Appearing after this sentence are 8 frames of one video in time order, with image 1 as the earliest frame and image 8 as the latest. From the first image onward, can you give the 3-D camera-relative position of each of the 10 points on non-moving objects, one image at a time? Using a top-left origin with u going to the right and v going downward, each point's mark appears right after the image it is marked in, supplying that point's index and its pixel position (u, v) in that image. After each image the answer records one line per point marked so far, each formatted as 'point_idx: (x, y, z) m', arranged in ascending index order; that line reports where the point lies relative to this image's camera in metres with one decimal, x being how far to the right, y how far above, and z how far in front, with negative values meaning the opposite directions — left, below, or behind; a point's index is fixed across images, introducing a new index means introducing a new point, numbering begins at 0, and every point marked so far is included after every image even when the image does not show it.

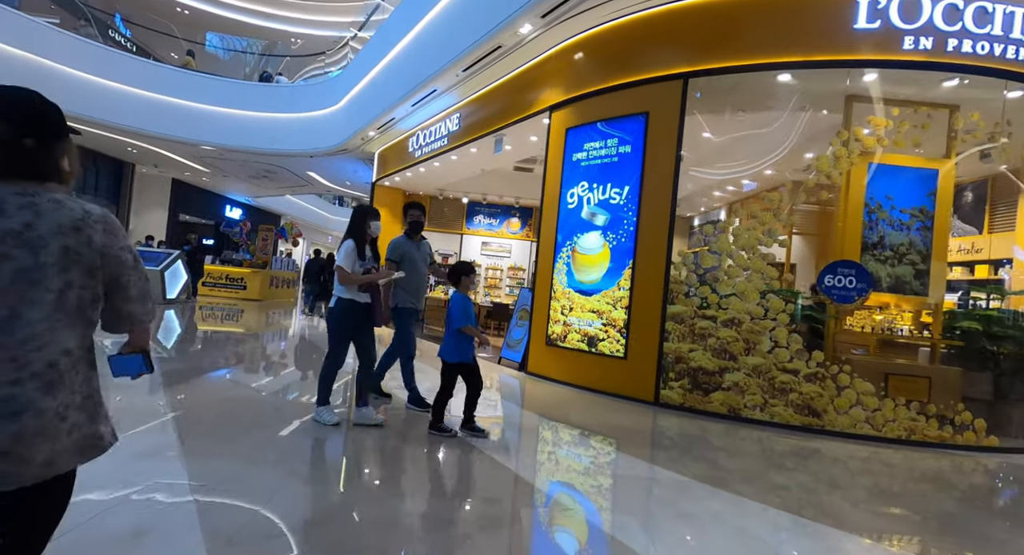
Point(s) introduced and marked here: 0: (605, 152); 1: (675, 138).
0: (+0.9, +1.2, +5.9) m
1: (+1.5, +1.3, +5.4) m
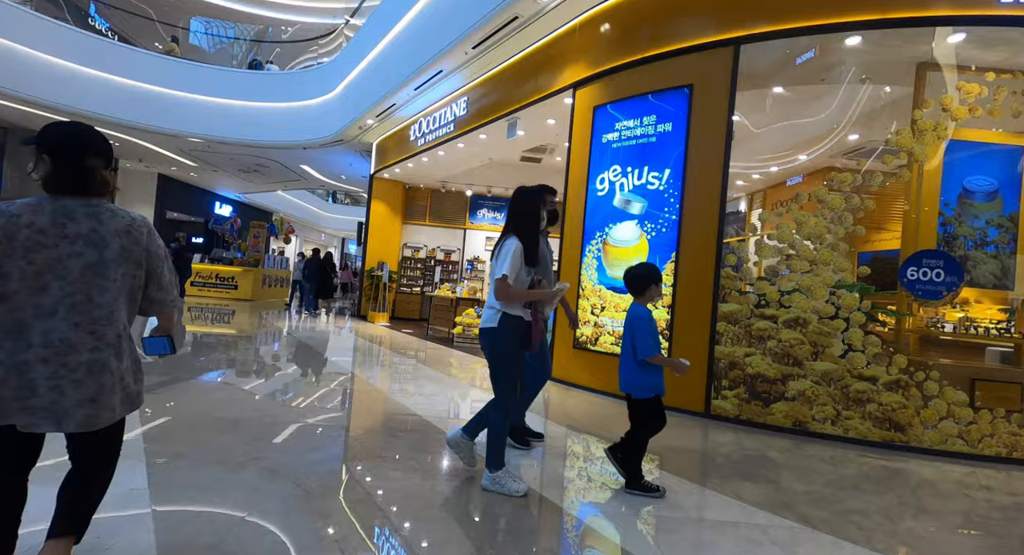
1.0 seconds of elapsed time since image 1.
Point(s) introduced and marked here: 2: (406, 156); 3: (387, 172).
0: (+1.1, +1.3, +5.2) m
1: (+1.7, +1.3, +4.7) m
2: (-1.6, +1.9, +9.2) m
3: (-2.1, +1.8, +10.2) m
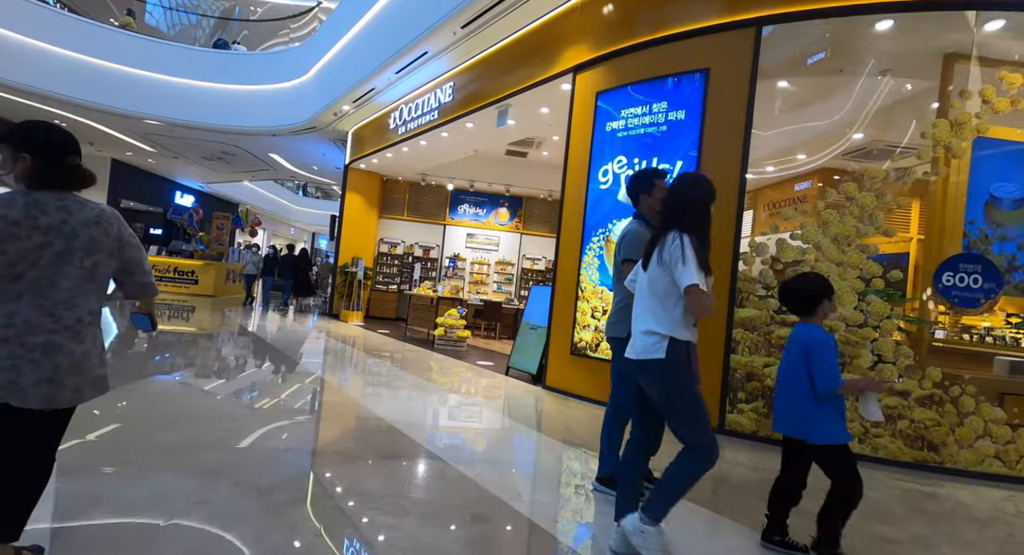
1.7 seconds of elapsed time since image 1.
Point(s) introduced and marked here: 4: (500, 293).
0: (+1.1, +1.2, +4.7) m
1: (+1.7, +1.3, +4.3) m
2: (-1.8, +1.9, +8.7) m
3: (-2.4, +1.8, +9.6) m
4: (-0.1, -0.3, +10.8) m
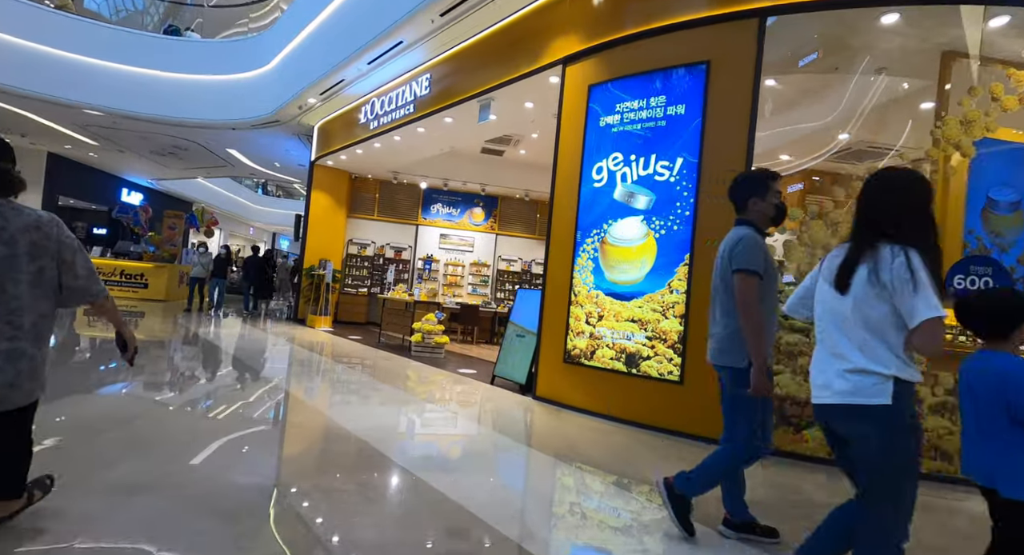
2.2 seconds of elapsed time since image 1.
0: (+1.0, +1.2, +4.5) m
1: (+1.6, +1.3, +4.1) m
2: (-2.2, +1.9, +8.2) m
3: (-2.8, +1.8, +9.1) m
4: (-0.6, -0.3, +10.4) m
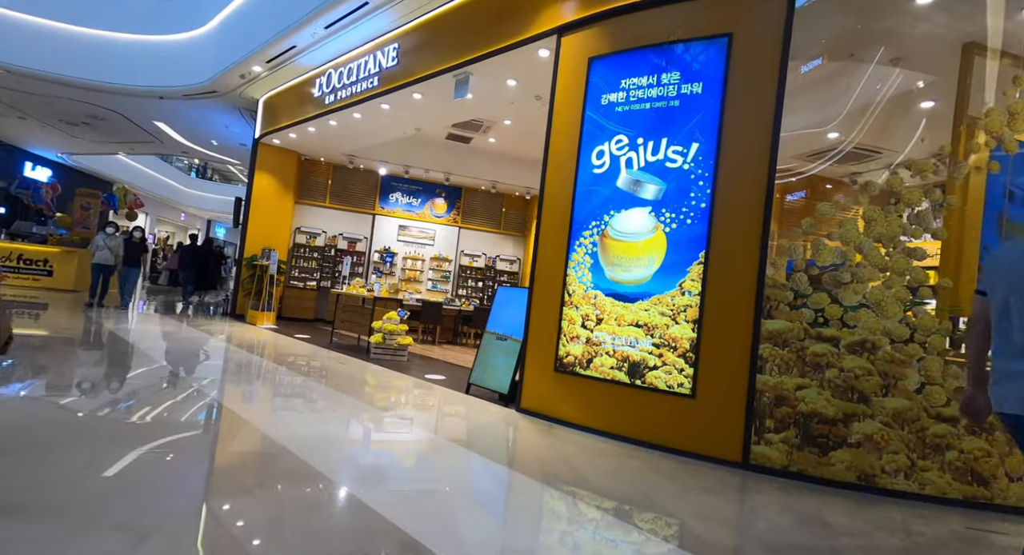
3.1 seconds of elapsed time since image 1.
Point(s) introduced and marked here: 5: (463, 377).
0: (+1.0, +1.2, +4.0) m
1: (+1.6, +1.2, +3.7) m
2: (-2.5, +2.0, +7.4) m
3: (-3.2, +1.9, +8.2) m
4: (-1.2, -0.2, +9.7) m
5: (-0.5, -1.0, +5.9) m
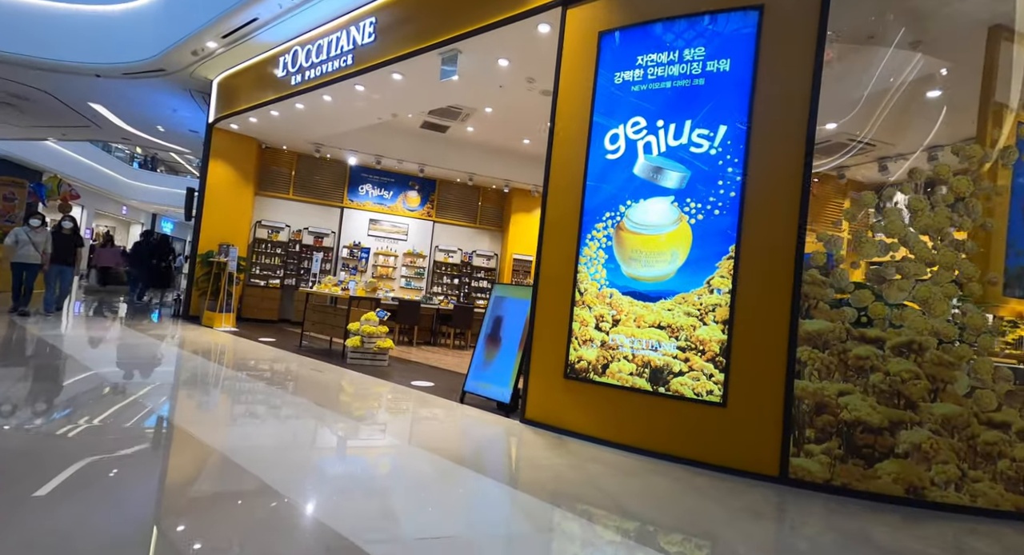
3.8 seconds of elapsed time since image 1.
0: (+1.0, +1.2, +3.6) m
1: (+1.7, +1.3, +3.4) m
2: (-2.7, +2.0, +6.8) m
3: (-3.5, +1.9, +7.6) m
4: (-1.6, -0.2, +9.2) m
5: (-0.5, -1.0, +5.4) m
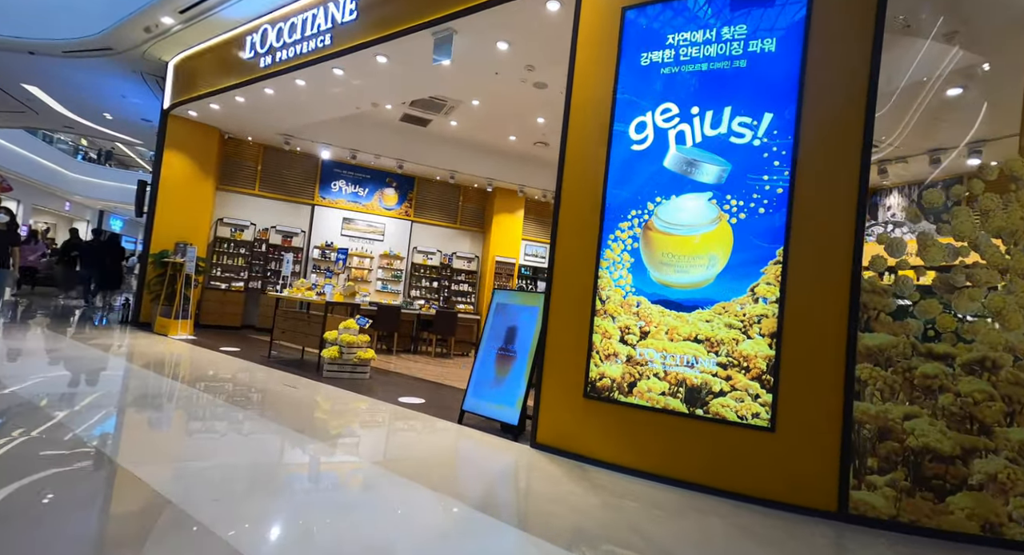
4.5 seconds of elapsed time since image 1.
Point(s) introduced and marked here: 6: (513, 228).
0: (+1.1, +1.2, +3.2) m
1: (+1.8, +1.2, +3.0) m
2: (-2.8, +2.0, +6.1) m
3: (-3.6, +1.9, +6.9) m
4: (-1.9, -0.2, +8.6) m
5: (-0.6, -1.0, +4.9) m
6: (0.0, +0.8, +9.2) m
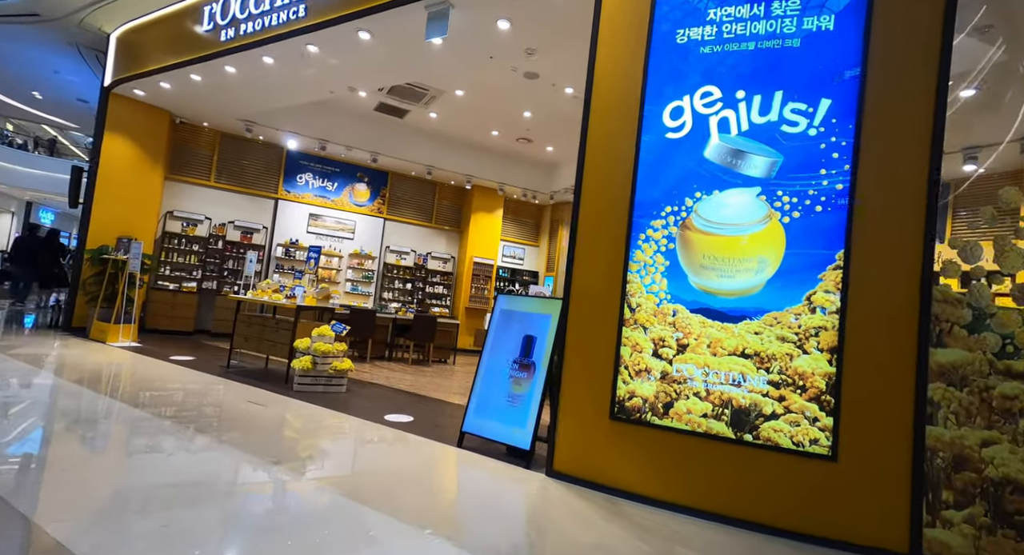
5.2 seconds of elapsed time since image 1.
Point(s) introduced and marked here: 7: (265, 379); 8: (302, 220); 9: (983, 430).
0: (+1.2, +1.2, +2.9) m
1: (+1.9, +1.2, +2.7) m
2: (-2.9, +2.0, +5.5) m
3: (-3.8, +1.9, +6.1) m
4: (-2.2, -0.3, +8.0) m
5: (-0.6, -1.0, +4.4) m
6: (-0.3, +0.7, +8.8) m
7: (-2.1, -0.8, +4.9) m
8: (-2.8, +0.7, +7.7) m
9: (+2.0, -0.6, +2.5) m
